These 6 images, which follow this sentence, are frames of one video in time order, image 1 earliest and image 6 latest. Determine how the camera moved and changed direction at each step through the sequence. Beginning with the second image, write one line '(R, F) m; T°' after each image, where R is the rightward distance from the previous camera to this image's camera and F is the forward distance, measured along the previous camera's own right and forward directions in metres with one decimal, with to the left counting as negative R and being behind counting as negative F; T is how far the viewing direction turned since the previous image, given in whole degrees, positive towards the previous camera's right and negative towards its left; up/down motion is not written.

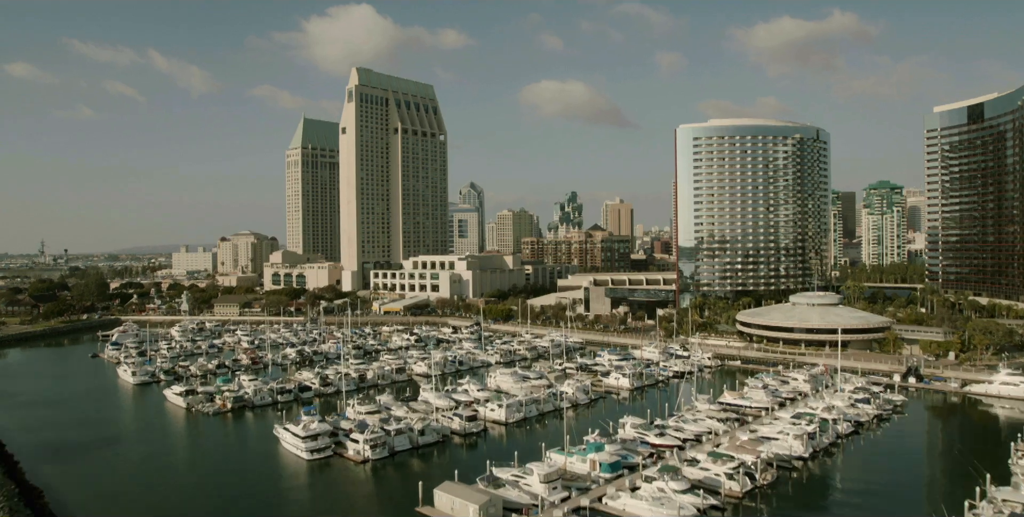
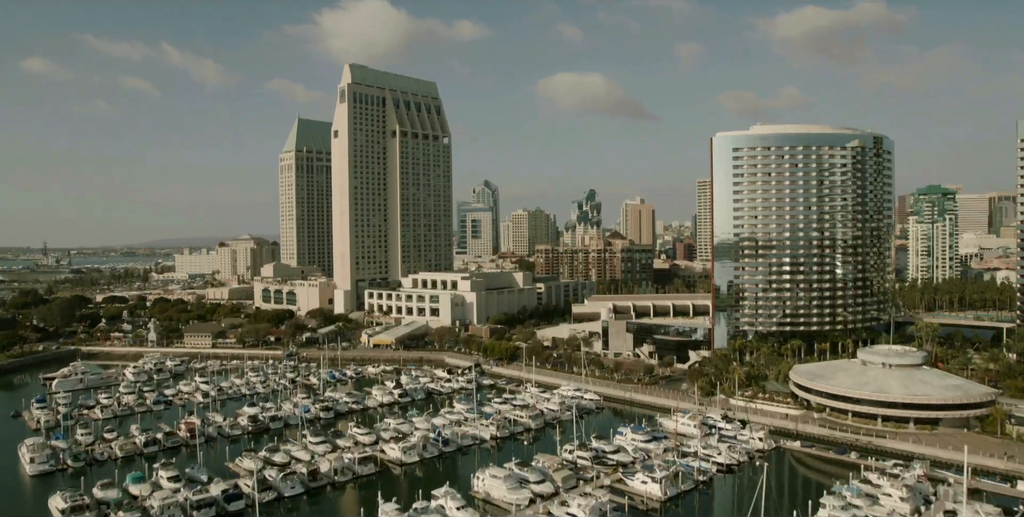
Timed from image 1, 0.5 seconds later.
(+0.7, +6.6) m; -2°
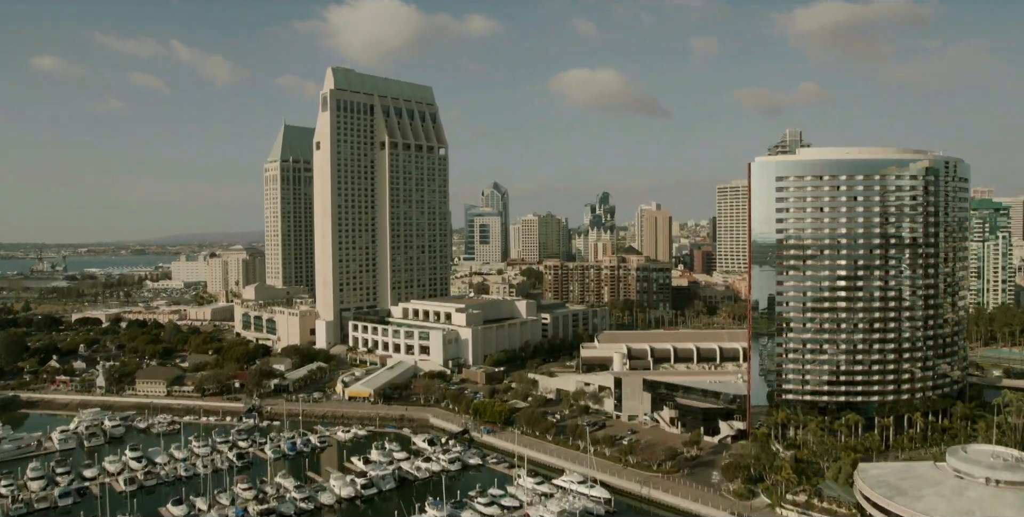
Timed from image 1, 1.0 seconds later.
(+0.9, +6.4) m; -1°
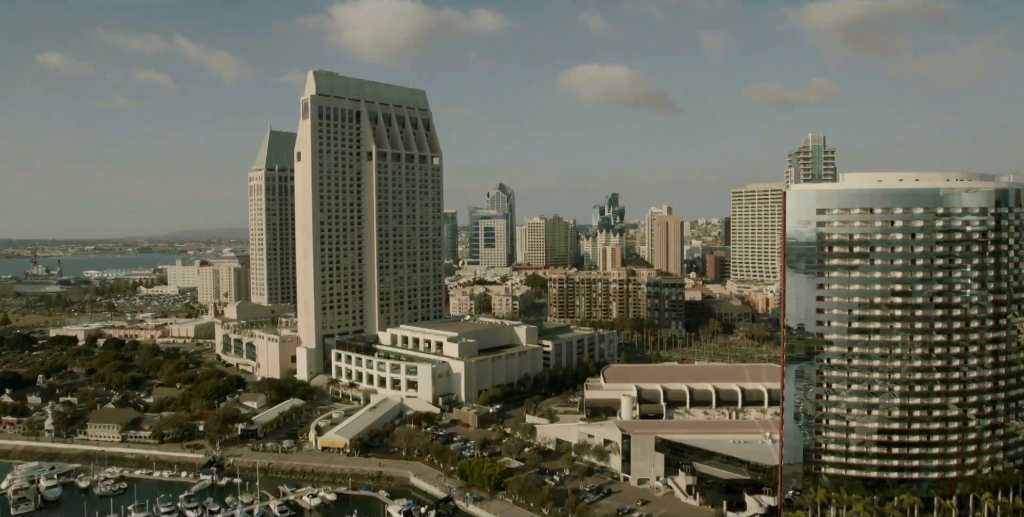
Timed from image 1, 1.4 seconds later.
(+0.8, +4.7) m; -1°
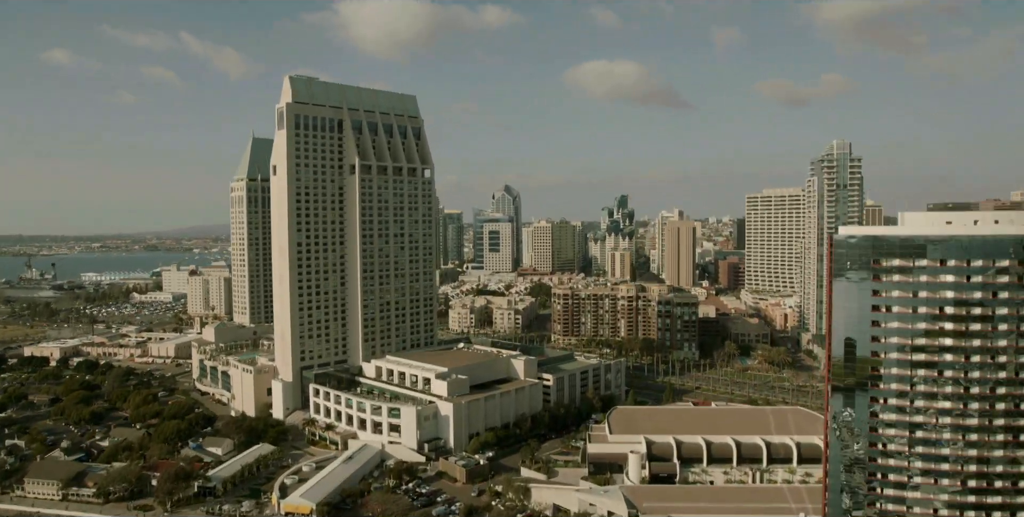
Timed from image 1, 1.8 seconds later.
(+0.8, +4.6) m; -1°
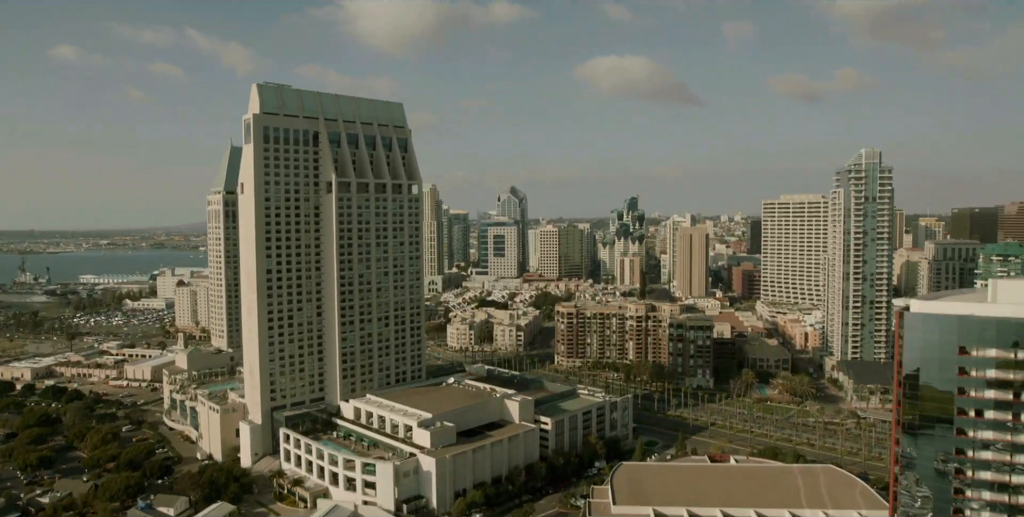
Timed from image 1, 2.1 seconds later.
(+0.9, +4.7) m; -1°
